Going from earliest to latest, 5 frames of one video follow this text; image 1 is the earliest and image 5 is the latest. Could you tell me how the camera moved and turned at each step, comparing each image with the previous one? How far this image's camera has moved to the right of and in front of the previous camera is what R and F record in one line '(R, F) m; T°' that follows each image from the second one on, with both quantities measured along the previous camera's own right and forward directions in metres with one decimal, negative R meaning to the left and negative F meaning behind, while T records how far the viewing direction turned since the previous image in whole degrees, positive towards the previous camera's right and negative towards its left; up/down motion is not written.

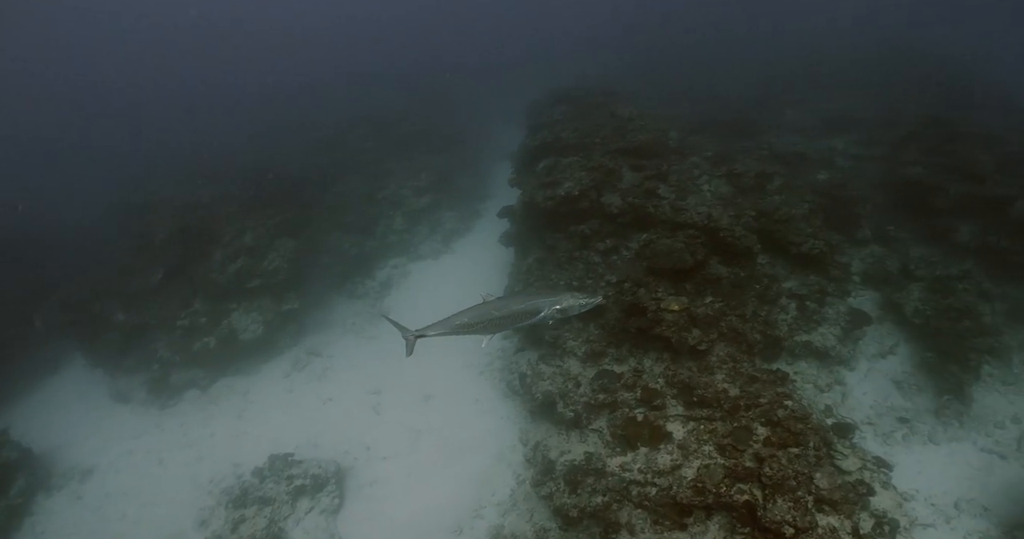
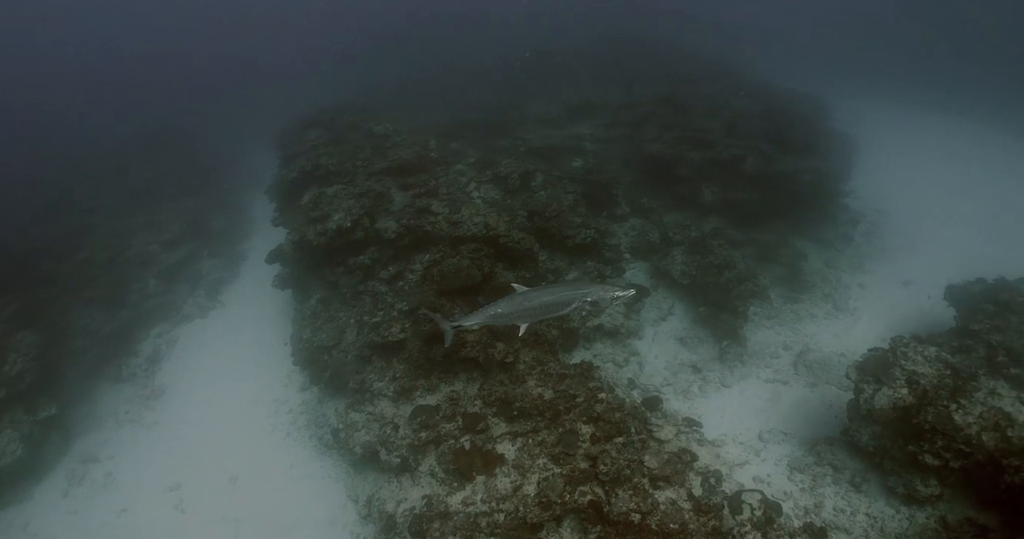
(+1.6, +0.6) m; +14°
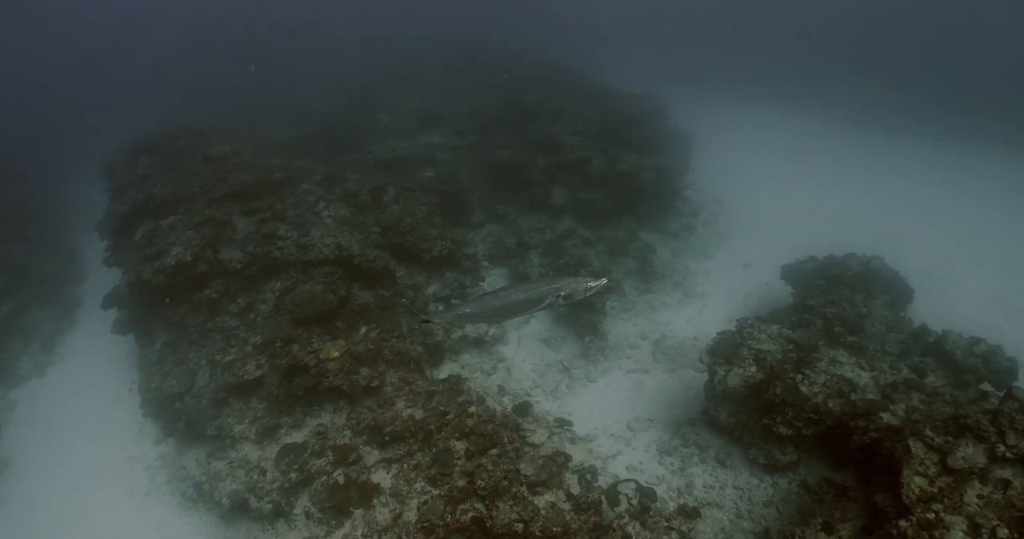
(+1.1, +0.2) m; +9°
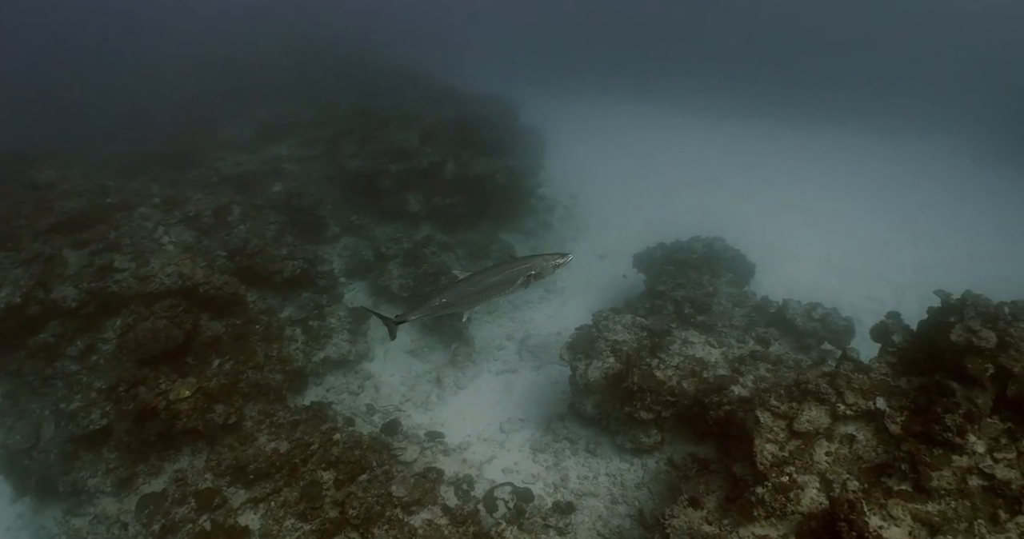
(+1.2, +0.1) m; +7°
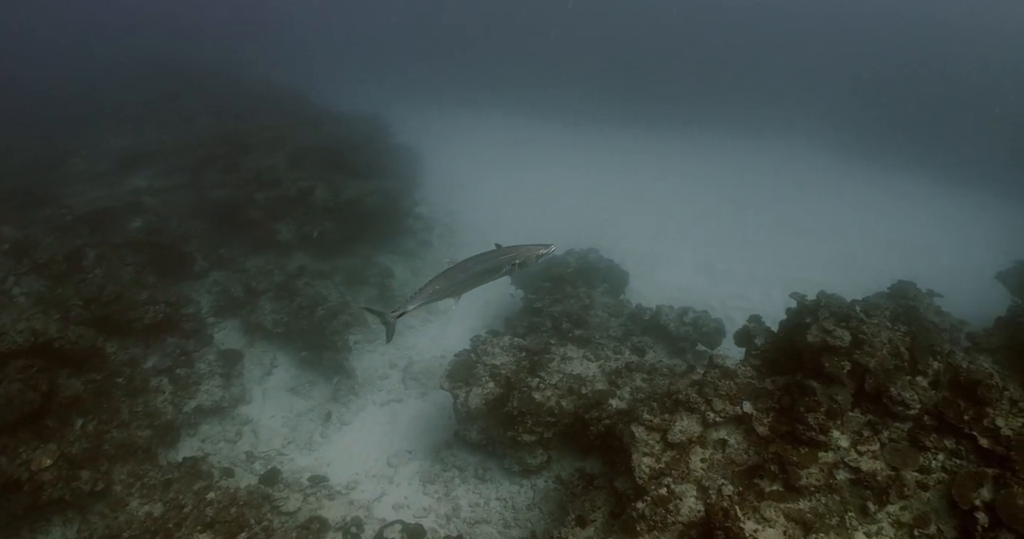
(+1.3, +0.3) m; +4°
